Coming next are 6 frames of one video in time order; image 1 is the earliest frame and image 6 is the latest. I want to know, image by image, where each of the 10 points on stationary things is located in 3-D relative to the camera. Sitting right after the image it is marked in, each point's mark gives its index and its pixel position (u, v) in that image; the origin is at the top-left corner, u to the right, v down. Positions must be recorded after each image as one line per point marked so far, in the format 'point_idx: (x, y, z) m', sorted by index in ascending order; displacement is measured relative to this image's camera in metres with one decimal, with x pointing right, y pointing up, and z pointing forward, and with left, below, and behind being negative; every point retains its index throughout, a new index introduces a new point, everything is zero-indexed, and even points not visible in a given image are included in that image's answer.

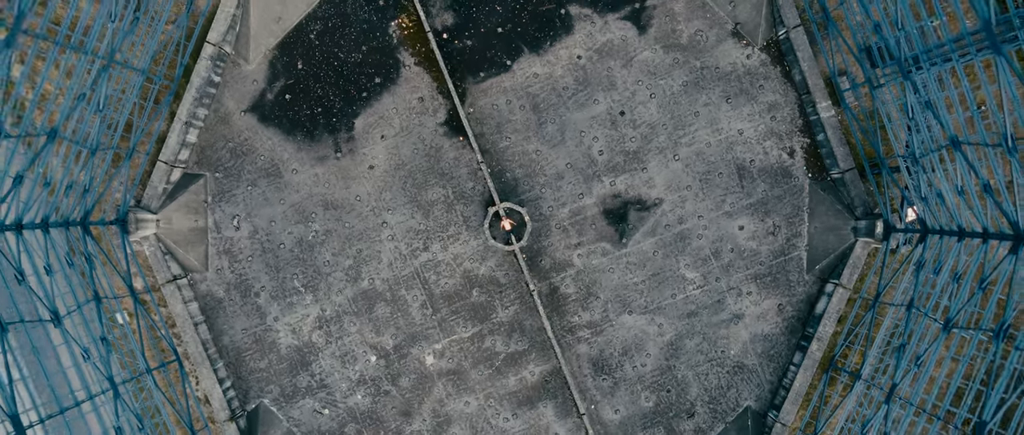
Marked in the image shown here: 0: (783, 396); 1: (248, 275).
0: (+6.8, -4.4, +15.0) m
1: (-6.5, -1.4, +14.9) m
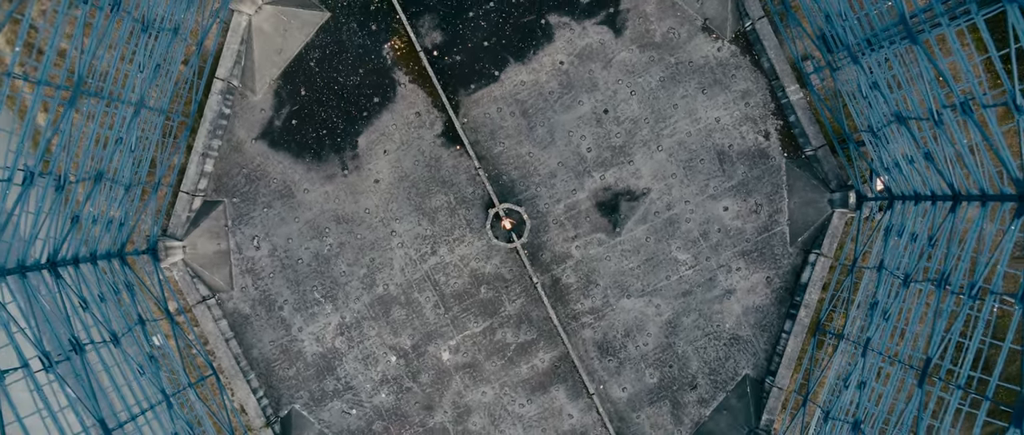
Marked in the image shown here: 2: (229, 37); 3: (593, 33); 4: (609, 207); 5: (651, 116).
0: (+7.1, -3.8, +16.0) m
1: (-6.4, -1.9, +16.0) m
2: (-7.3, +4.6, +15.6) m
3: (+2.2, +4.9, +16.0) m
4: (+2.6, +0.3, +16.1) m
5: (+3.7, +2.7, +16.1) m
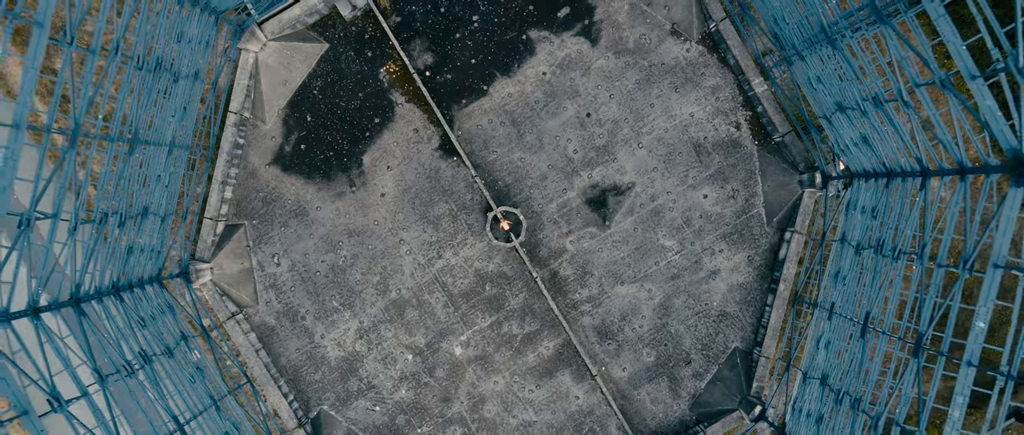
0: (+7.3, -3.4, +17.4) m
1: (-6.3, -2.5, +17.4) m
2: (-7.7, +4.0, +17.0) m
3: (+1.7, +5.0, +17.4) m
4: (+2.5, +0.4, +17.5) m
5: (+3.4, +2.9, +17.4) m
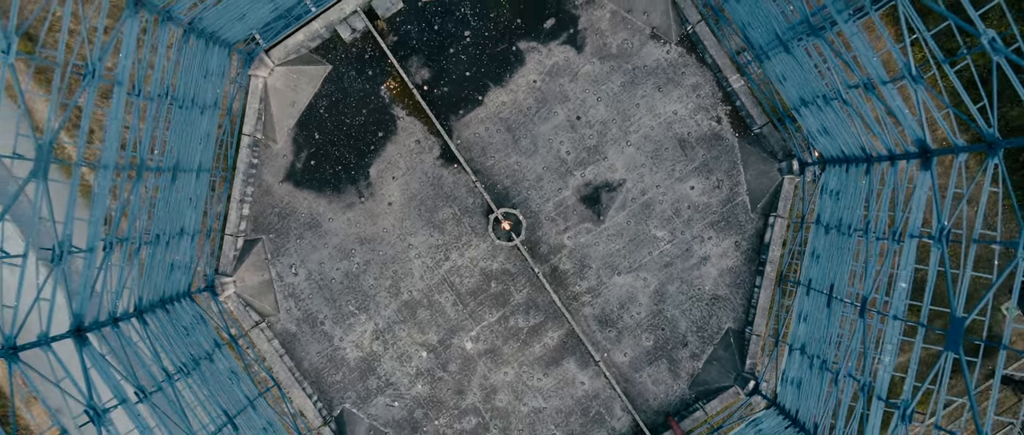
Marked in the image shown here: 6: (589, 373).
0: (+7.5, -3.0, +18.6) m
1: (-6.1, -2.8, +18.5) m
2: (-7.9, +3.6, +18.2) m
3: (+1.4, +5.1, +18.6) m
4: (+2.5, +0.6, +18.6) m
5: (+3.3, +3.1, +18.6) m
6: (+2.4, -4.8, +18.7) m
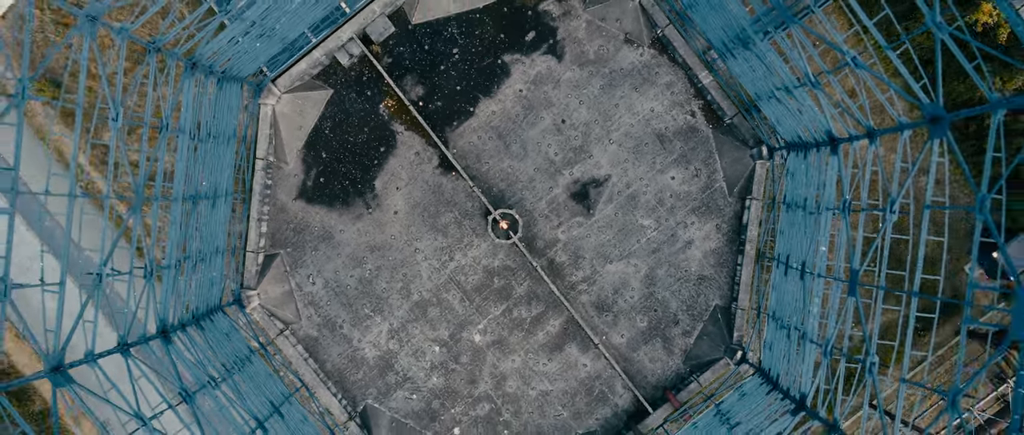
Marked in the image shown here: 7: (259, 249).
0: (+7.5, -2.4, +20.2) m
1: (-6.0, -3.2, +20.1) m
2: (-8.2, +3.0, +19.7) m
3: (+0.9, +5.2, +20.2) m
4: (+2.3, +0.7, +20.2) m
5: (+2.9, +3.3, +20.2) m
6: (+2.6, -4.7, +20.3) m
7: (-8.3, -1.1, +19.8) m
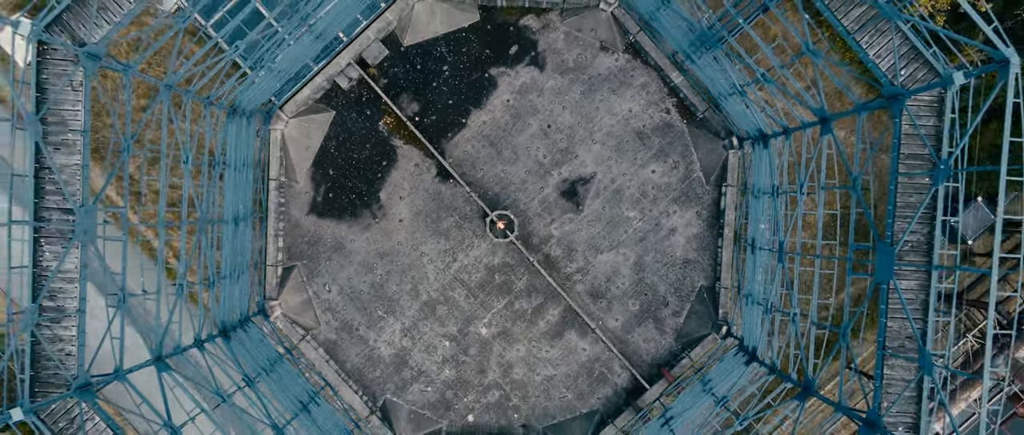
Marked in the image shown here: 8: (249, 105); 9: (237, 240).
0: (+7.5, -1.9, +21.9) m
1: (-5.9, -3.7, +21.8) m
2: (-8.6, +2.4, +21.4) m
3: (+0.4, +5.2, +21.9) m
4: (+2.1, +0.9, +21.9) m
5: (+2.5, +3.5, +21.9) m
6: (+2.8, -4.5, +22.0) m
7: (-8.4, -1.6, +21.5) m
8: (-8.7, +3.8, +19.9) m
9: (-9.1, -0.7, +19.8) m
